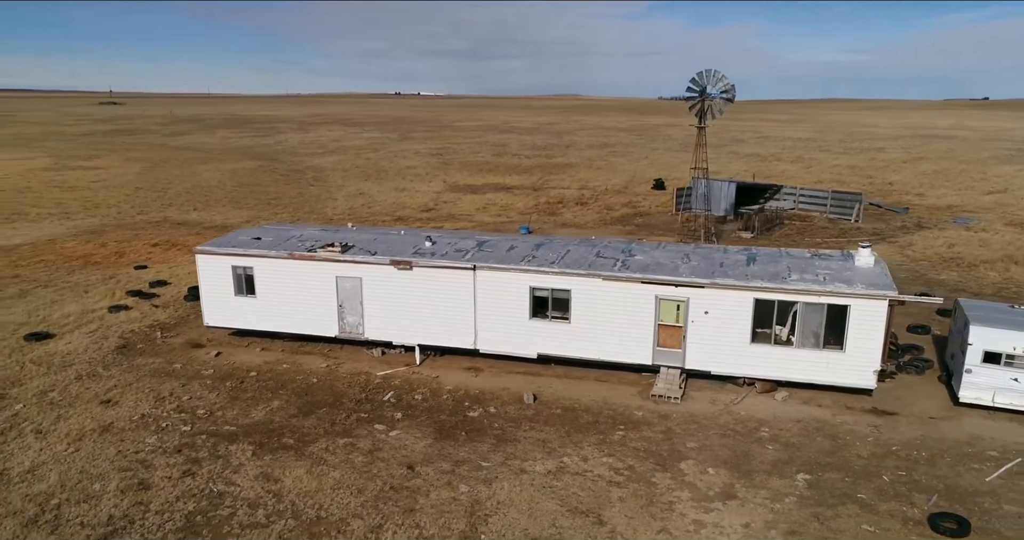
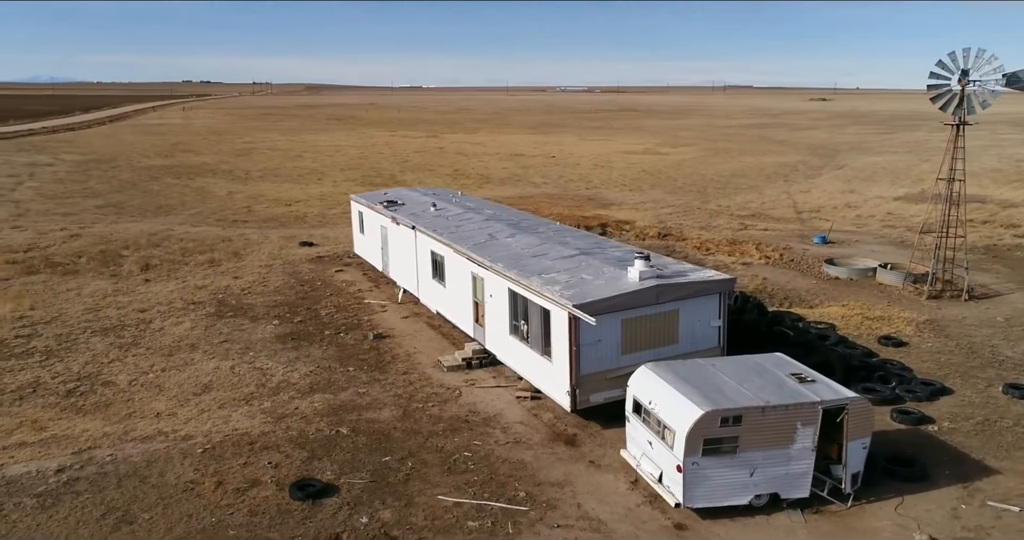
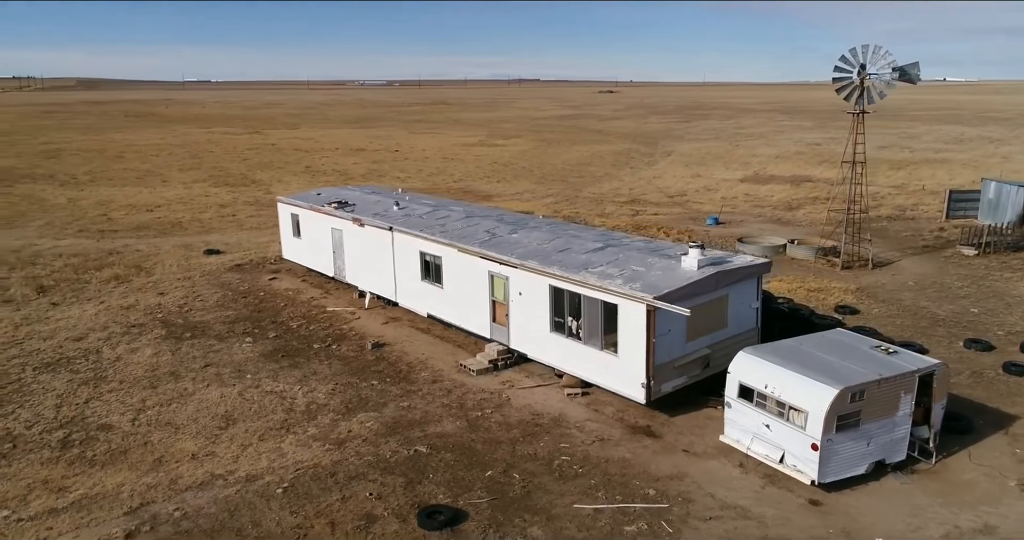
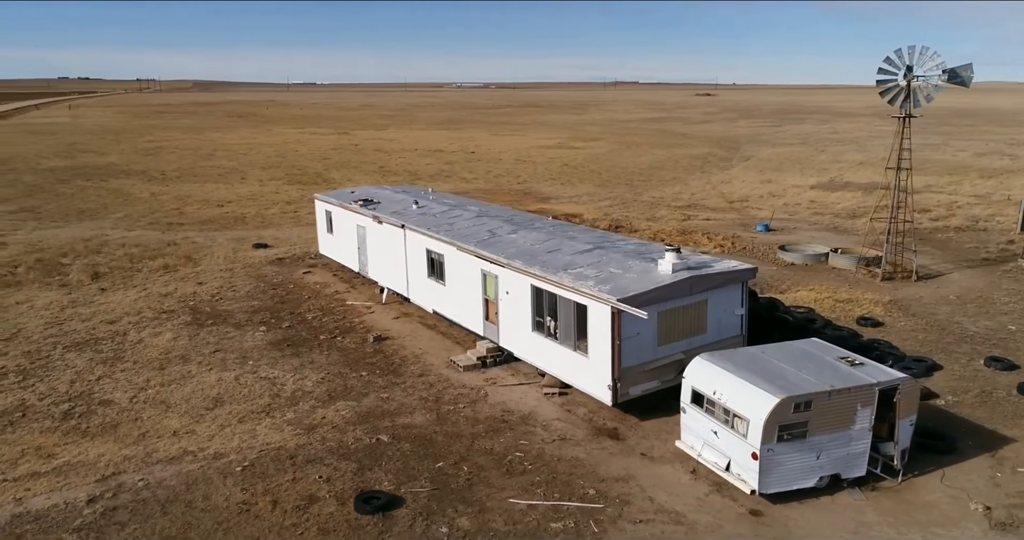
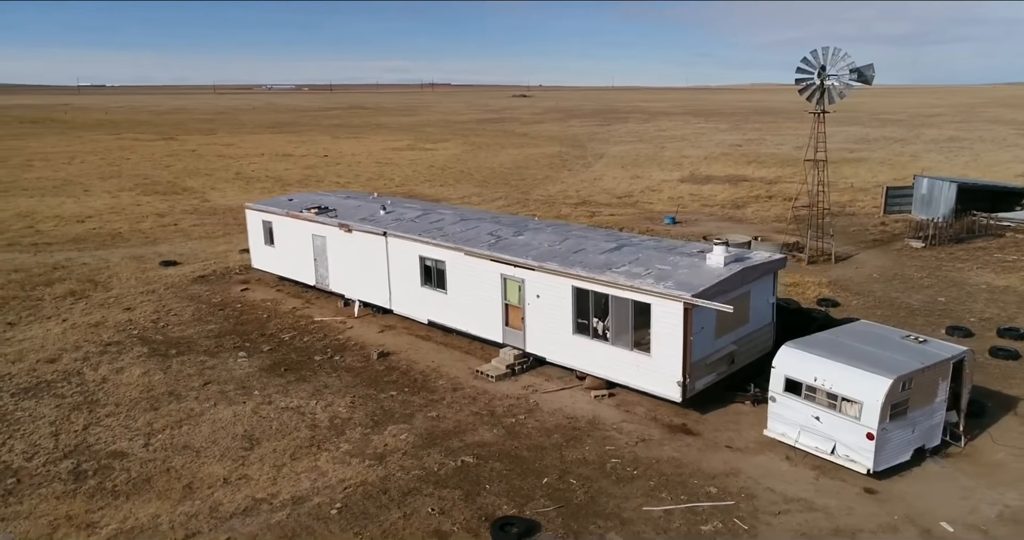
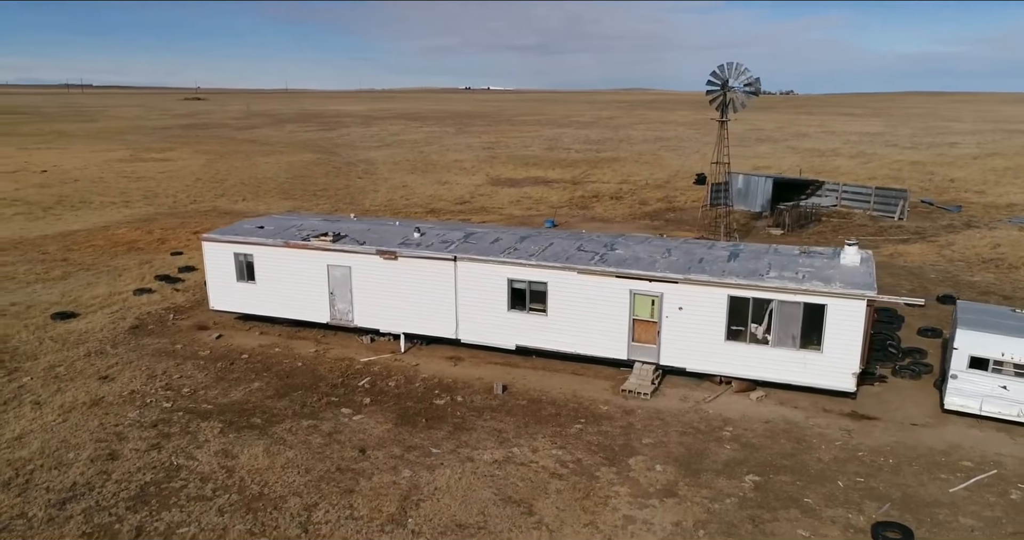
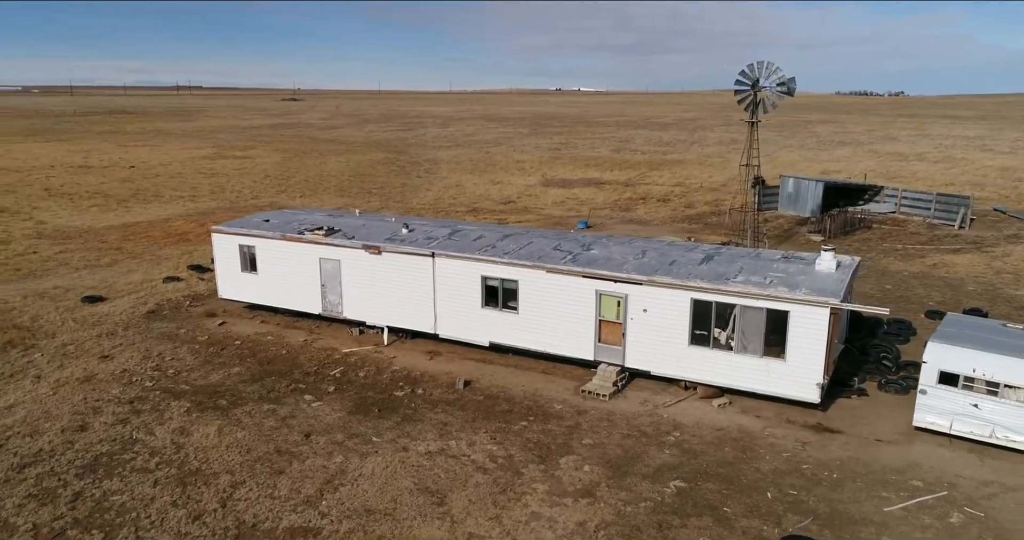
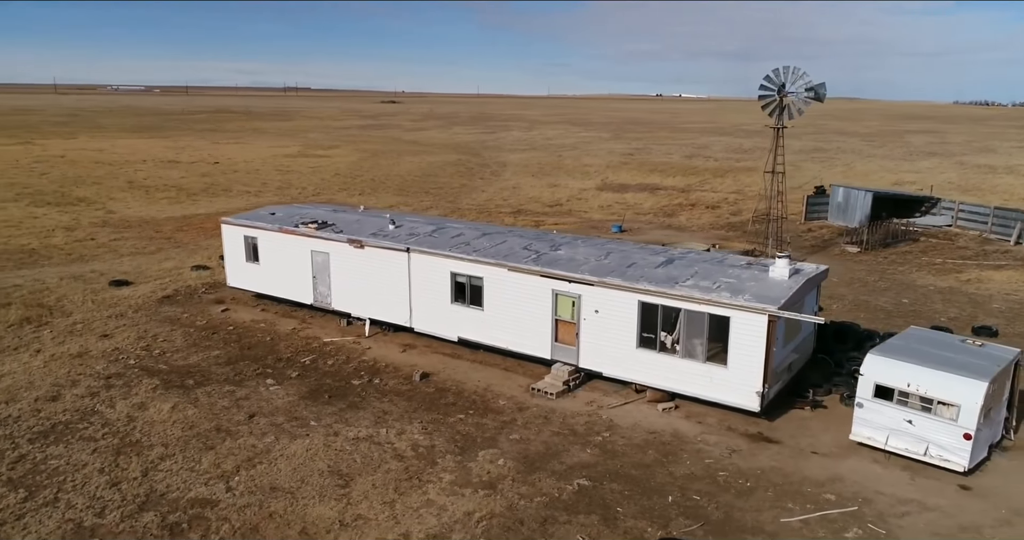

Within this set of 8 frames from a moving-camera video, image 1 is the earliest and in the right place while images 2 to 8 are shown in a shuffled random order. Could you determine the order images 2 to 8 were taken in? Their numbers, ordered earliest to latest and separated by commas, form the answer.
6, 7, 8, 5, 3, 4, 2
